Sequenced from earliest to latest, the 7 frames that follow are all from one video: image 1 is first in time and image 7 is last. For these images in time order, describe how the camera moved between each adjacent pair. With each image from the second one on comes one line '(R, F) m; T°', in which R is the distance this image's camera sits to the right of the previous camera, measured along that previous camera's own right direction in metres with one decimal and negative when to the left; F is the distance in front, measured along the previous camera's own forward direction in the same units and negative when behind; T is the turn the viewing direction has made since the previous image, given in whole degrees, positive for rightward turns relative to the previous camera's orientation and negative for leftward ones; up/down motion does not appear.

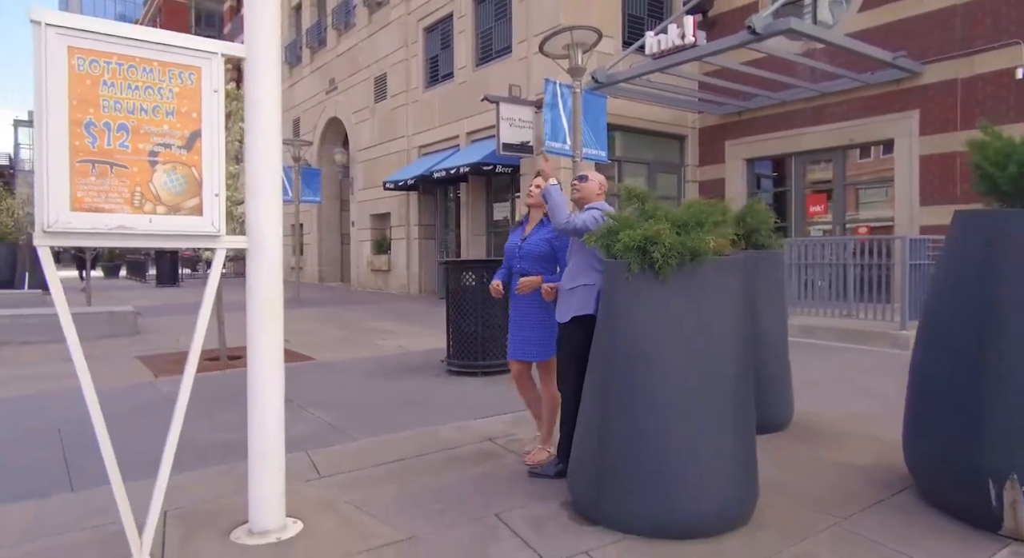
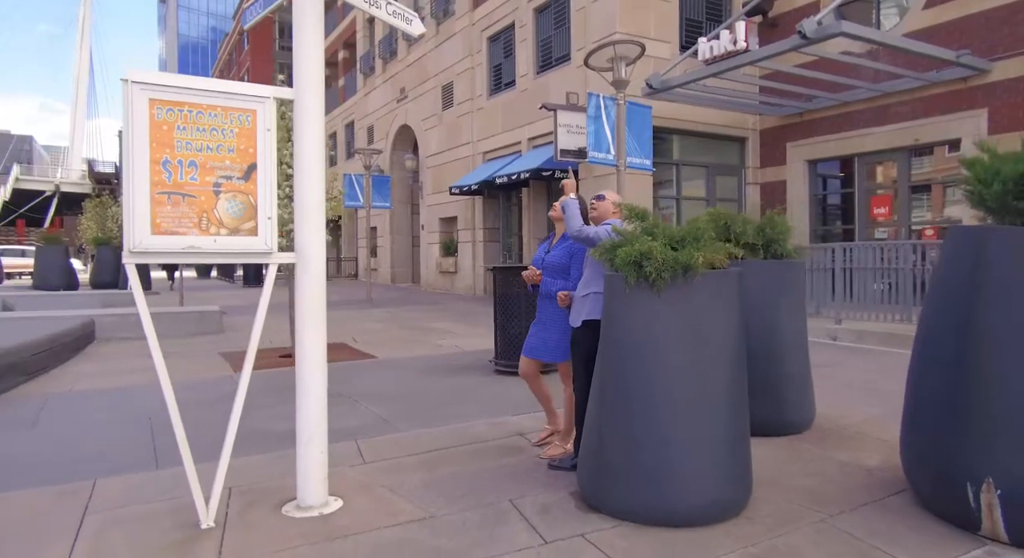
(+0.3, -0.4) m; -6°
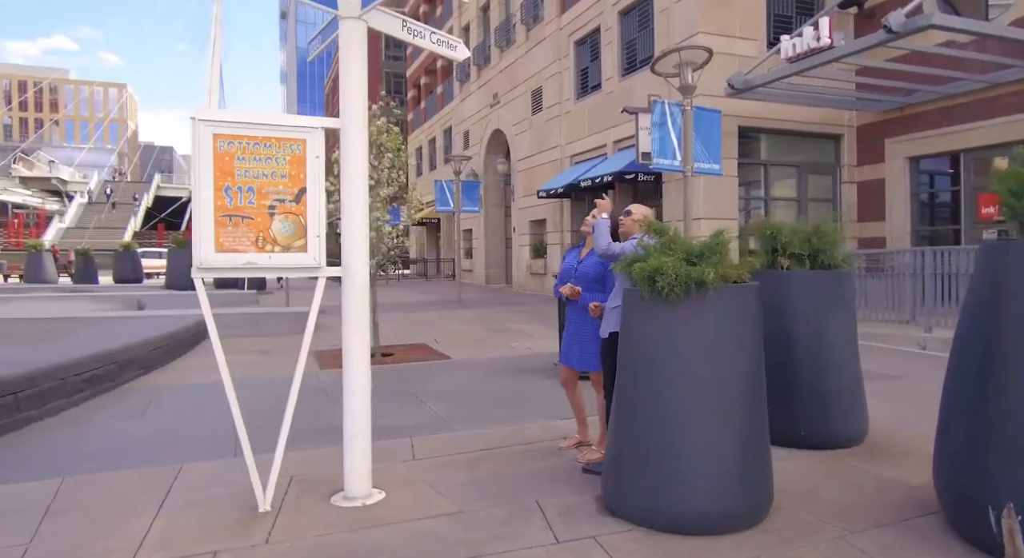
(+0.4, -0.2) m; -9°
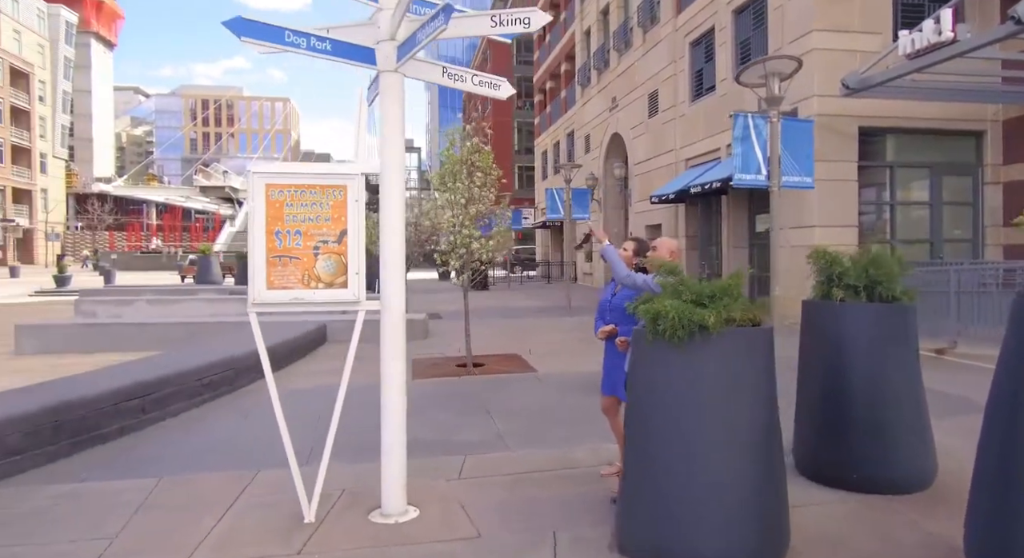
(+0.7, -0.1) m; -11°
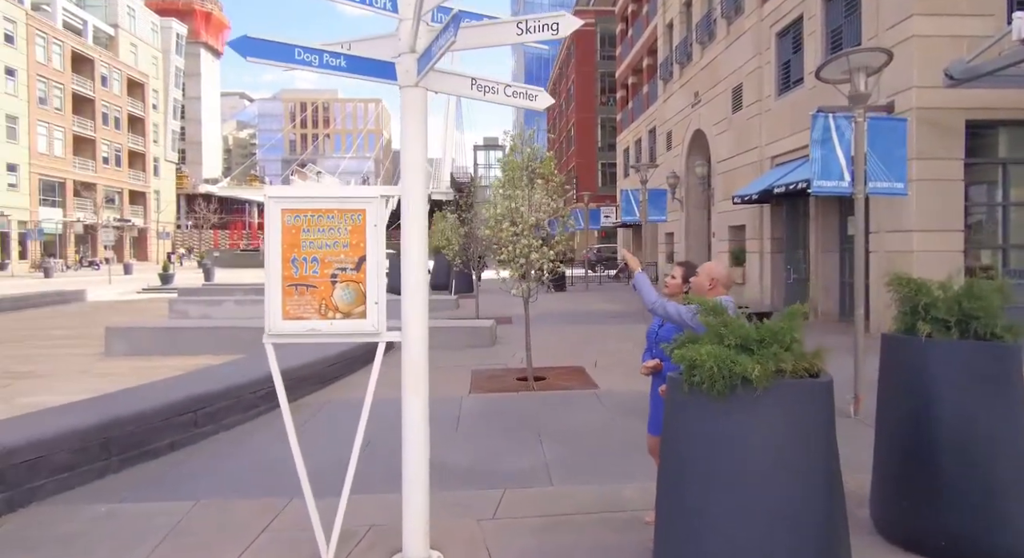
(+0.3, +0.4) m; -7°
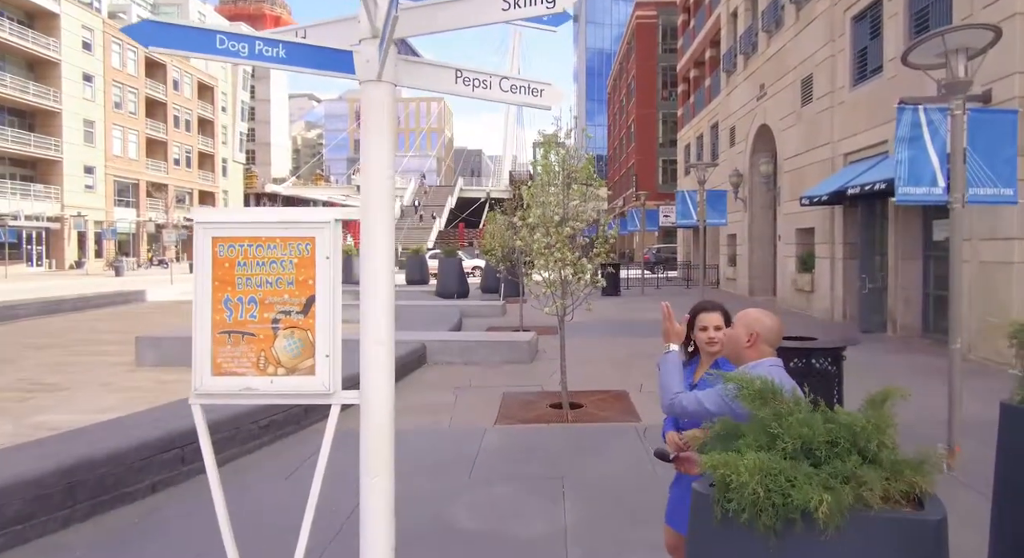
(+0.3, +0.9) m; -5°
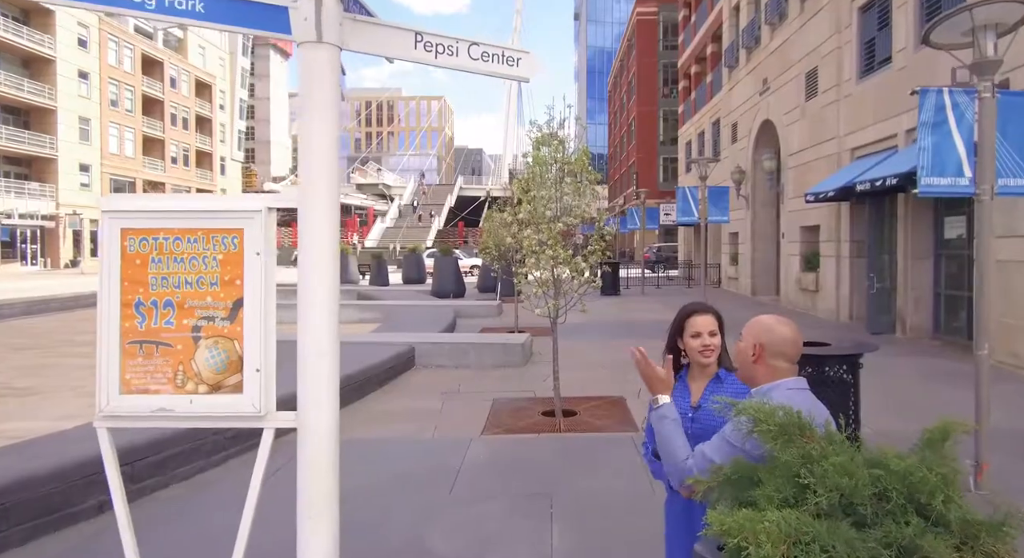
(+0.1, +0.5) m; 0°
